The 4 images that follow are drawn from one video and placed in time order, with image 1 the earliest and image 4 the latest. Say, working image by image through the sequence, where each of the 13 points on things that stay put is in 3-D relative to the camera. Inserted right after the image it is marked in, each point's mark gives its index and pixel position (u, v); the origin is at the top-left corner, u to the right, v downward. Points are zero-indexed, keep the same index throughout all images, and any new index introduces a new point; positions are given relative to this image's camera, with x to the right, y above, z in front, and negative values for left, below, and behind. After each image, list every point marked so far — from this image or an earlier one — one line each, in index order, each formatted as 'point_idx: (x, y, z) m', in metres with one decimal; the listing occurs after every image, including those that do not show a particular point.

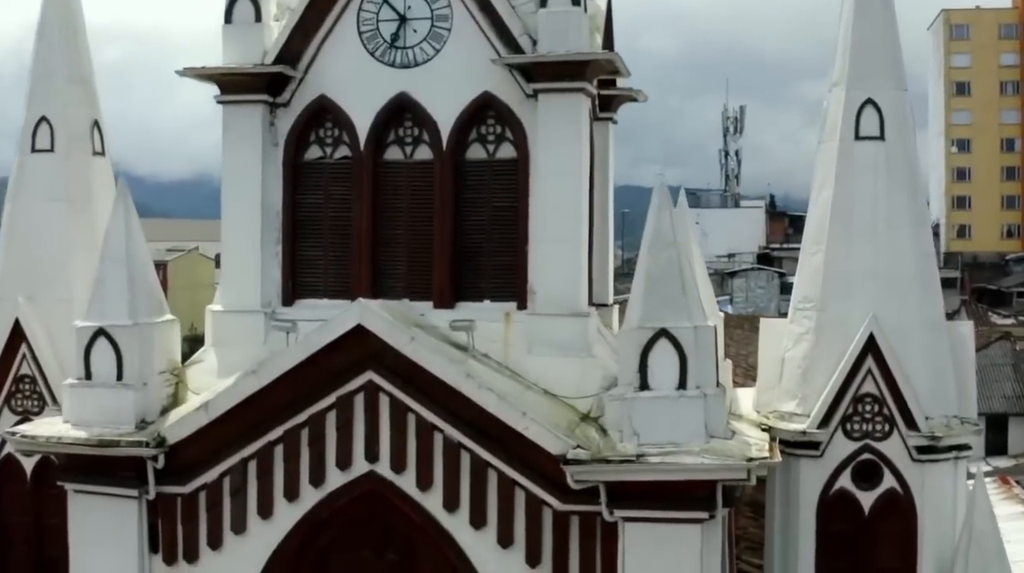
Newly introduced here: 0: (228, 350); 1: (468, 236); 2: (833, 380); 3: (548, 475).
0: (-2.8, -0.6, +12.7) m
1: (-0.4, +0.5, +12.8) m
2: (+3.1, -0.9, +12.7) m
3: (+0.3, -1.7, +11.8) m
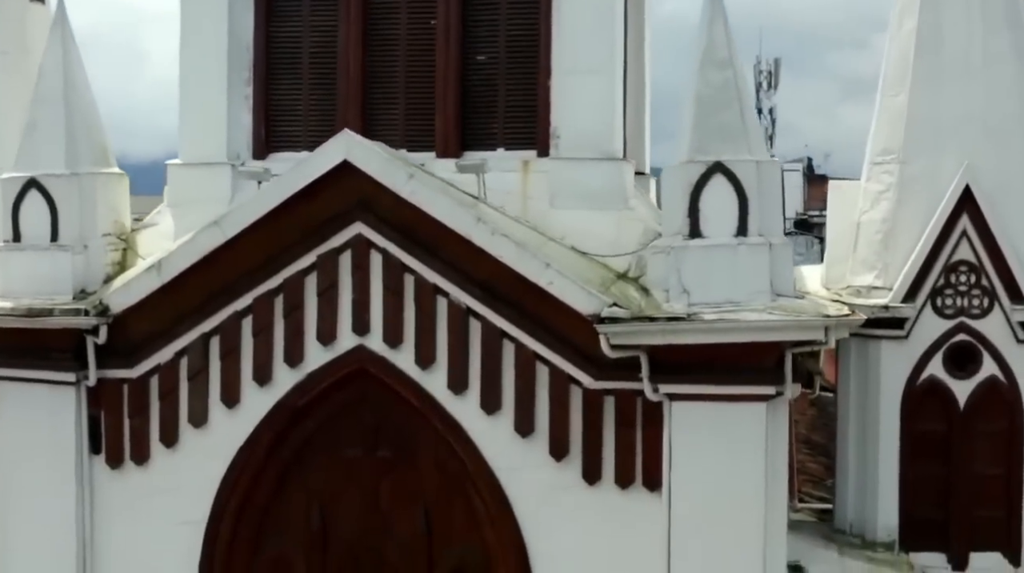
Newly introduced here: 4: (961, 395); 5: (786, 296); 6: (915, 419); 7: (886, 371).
0: (-2.6, +0.6, +10.5) m
1: (-0.3, +1.7, +10.6) m
2: (+3.3, +0.3, +10.5) m
3: (+0.5, -0.4, +9.6) m
4: (+3.6, -0.9, +10.5) m
5: (+2.0, -0.1, +9.5) m
6: (+3.3, -1.1, +10.6) m
7: (+3.0, -0.7, +10.5) m
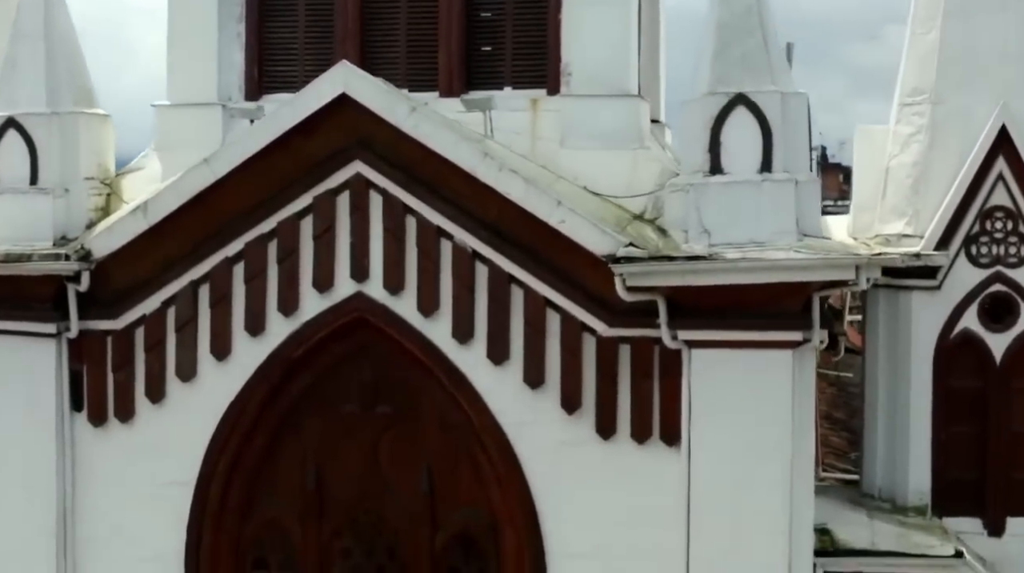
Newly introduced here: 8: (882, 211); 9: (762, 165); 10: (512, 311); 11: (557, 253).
0: (-2.5, +1.0, +9.9) m
1: (-0.2, +2.1, +10.0) m
2: (+3.3, +0.7, +9.9) m
3: (+0.5, 0.0, +9.0) m
4: (+3.7, -0.5, +9.9) m
5: (+2.1, +0.3, +8.9) m
6: (+3.3, -0.7, +10.0) m
7: (+3.1, -0.3, +9.9) m
8: (+2.9, +0.6, +10.3) m
9: (+1.7, +0.8, +8.9) m
10: (0.0, -0.2, +9.1) m
11: (+0.3, +0.2, +9.0) m
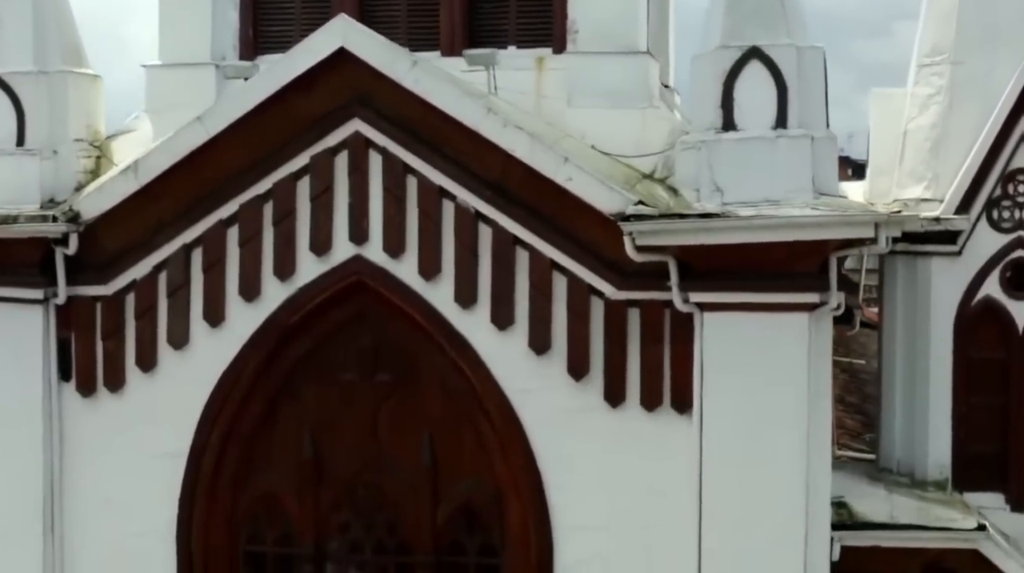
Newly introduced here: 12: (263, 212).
0: (-2.5, +1.3, +9.6) m
1: (-0.2, +2.4, +9.7) m
2: (+3.4, +1.0, +9.5) m
3: (+0.6, +0.2, +8.6) m
4: (+3.7, -0.2, +9.5) m
5: (+2.1, +0.6, +8.5) m
6: (+3.4, -0.4, +9.6) m
7: (+3.1, 0.0, +9.5) m
8: (+2.9, +0.8, +9.9) m
9: (+1.7, +1.1, +8.5) m
10: (0.0, +0.1, +8.7) m
11: (+0.3, +0.5, +8.6) m
12: (-1.7, +0.5, +9.0) m
